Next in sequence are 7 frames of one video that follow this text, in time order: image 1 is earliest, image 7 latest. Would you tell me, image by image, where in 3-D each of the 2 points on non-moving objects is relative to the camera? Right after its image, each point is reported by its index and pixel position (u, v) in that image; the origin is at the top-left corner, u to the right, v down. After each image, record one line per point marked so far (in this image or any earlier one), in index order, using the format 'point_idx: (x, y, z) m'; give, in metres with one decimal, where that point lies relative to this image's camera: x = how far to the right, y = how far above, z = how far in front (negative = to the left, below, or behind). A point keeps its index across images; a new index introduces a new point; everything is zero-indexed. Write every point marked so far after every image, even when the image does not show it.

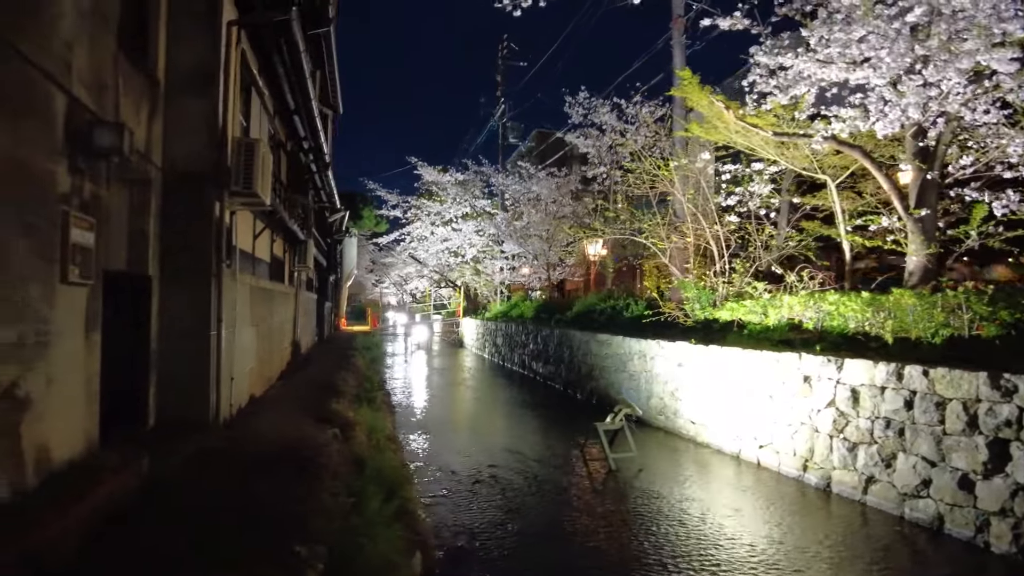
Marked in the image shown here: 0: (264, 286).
0: (-3.7, +0.1, +9.1) m
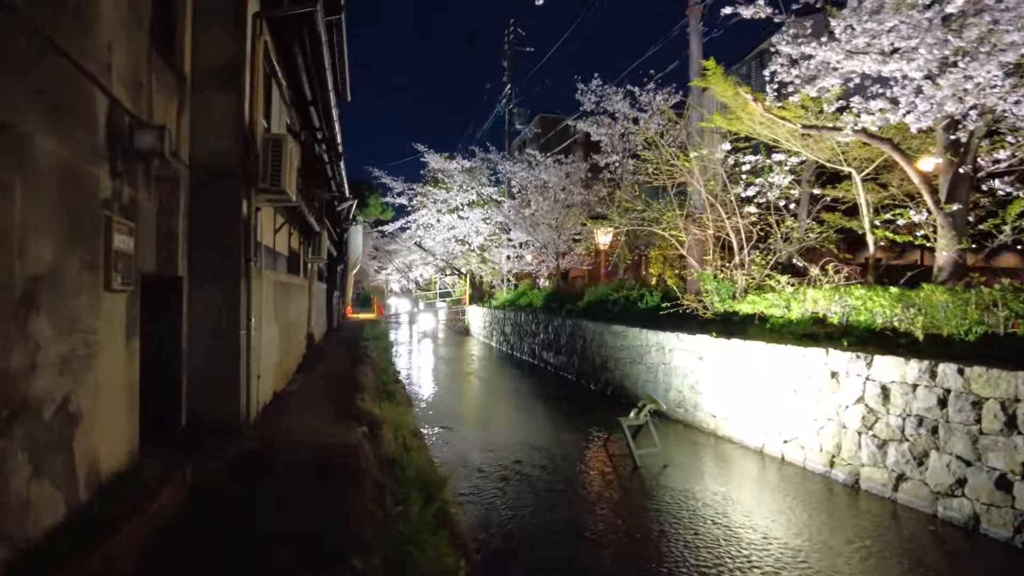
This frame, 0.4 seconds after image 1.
0: (-3.4, +0.2, +9.0) m
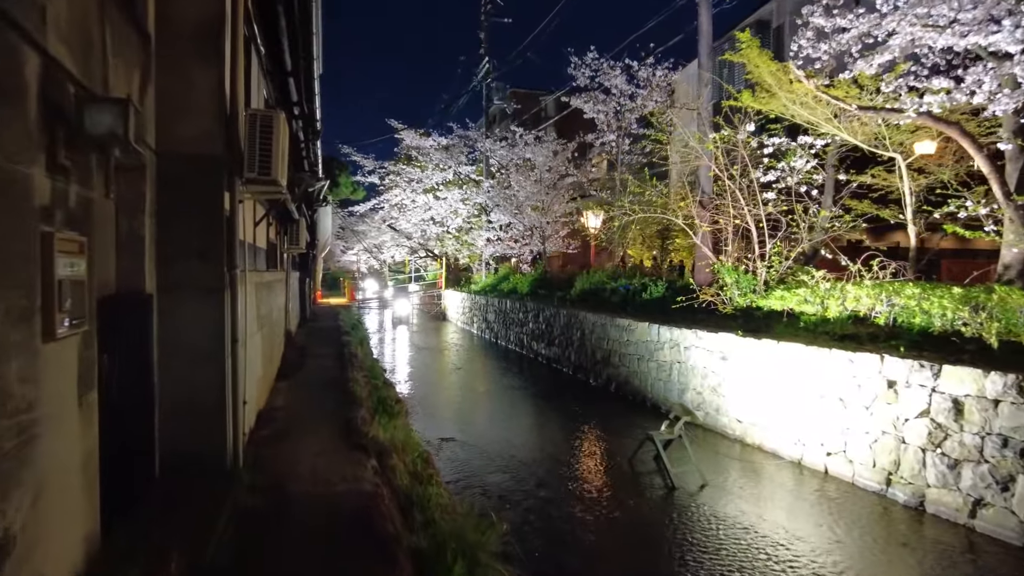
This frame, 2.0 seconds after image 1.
0: (-3.2, +0.2, +7.9) m
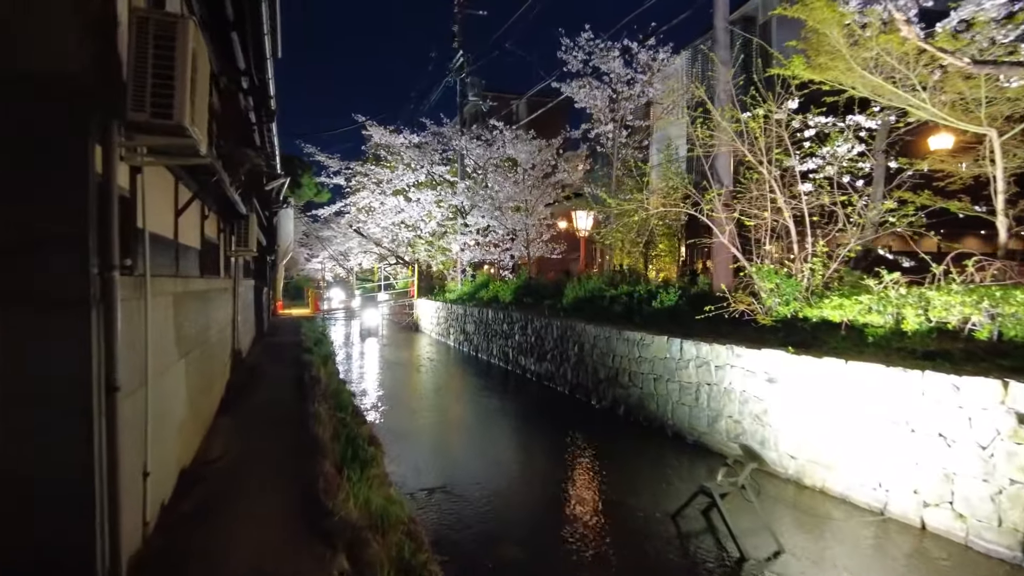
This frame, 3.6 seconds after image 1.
0: (-3.0, 0.0, +5.9) m
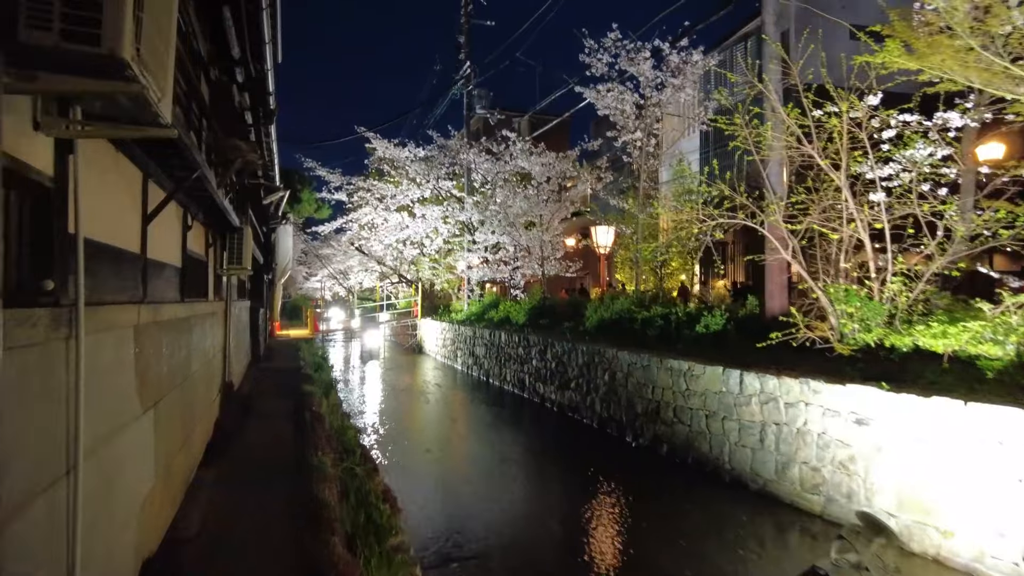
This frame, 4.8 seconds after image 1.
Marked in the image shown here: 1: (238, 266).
0: (-2.6, -0.2, +4.7) m
1: (-3.6, +0.3, +8.1) m
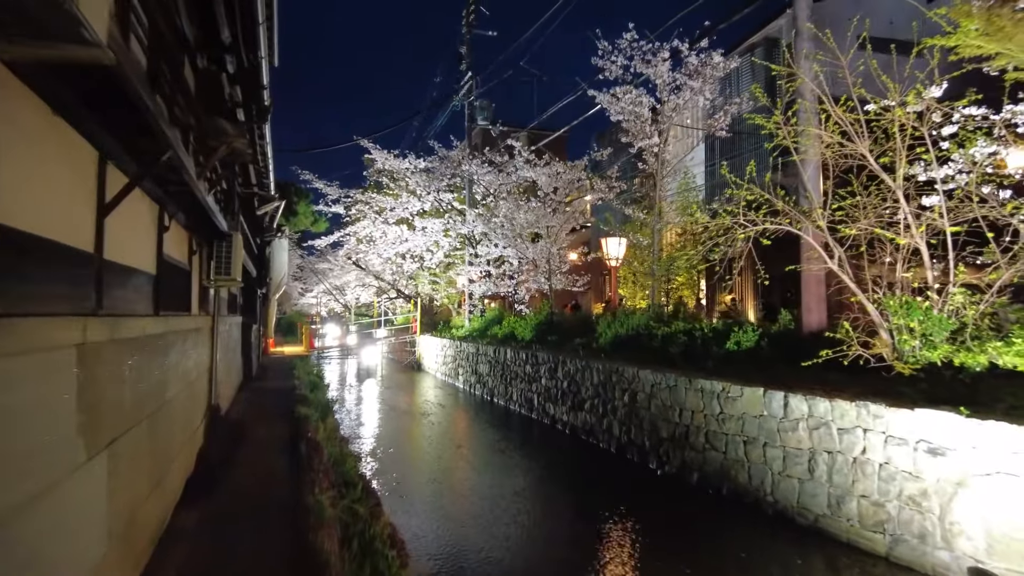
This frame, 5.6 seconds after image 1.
0: (-2.3, -0.2, +3.8) m
1: (-3.4, +0.1, +7.3) m
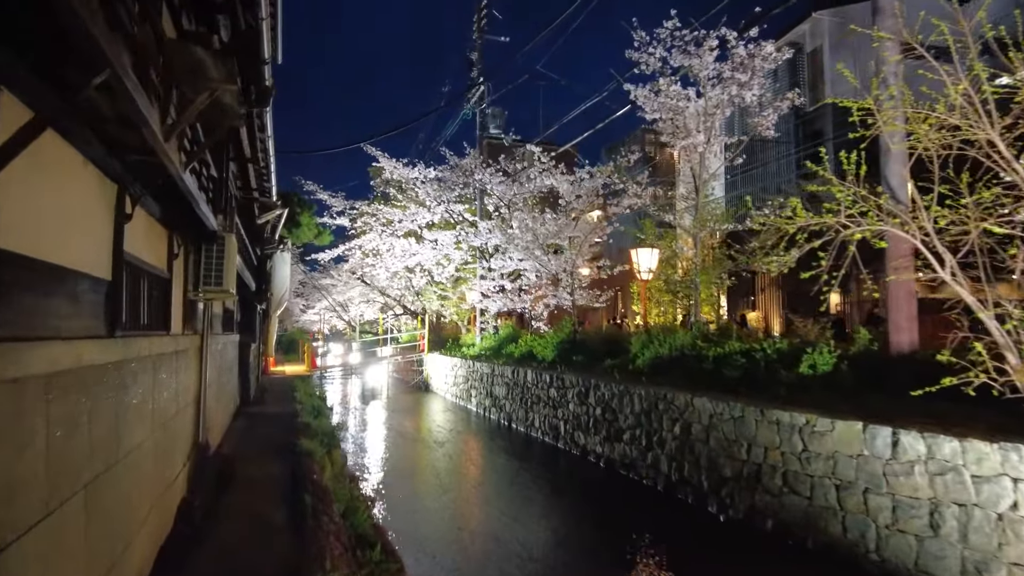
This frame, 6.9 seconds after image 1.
0: (-1.8, -0.3, +2.5) m
1: (-2.9, 0.0, +6.0) m
